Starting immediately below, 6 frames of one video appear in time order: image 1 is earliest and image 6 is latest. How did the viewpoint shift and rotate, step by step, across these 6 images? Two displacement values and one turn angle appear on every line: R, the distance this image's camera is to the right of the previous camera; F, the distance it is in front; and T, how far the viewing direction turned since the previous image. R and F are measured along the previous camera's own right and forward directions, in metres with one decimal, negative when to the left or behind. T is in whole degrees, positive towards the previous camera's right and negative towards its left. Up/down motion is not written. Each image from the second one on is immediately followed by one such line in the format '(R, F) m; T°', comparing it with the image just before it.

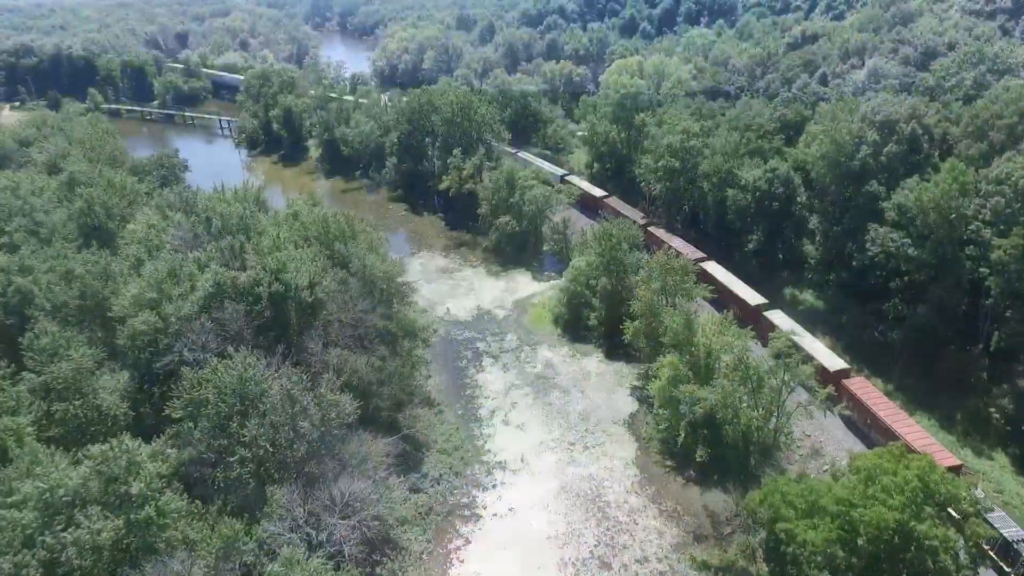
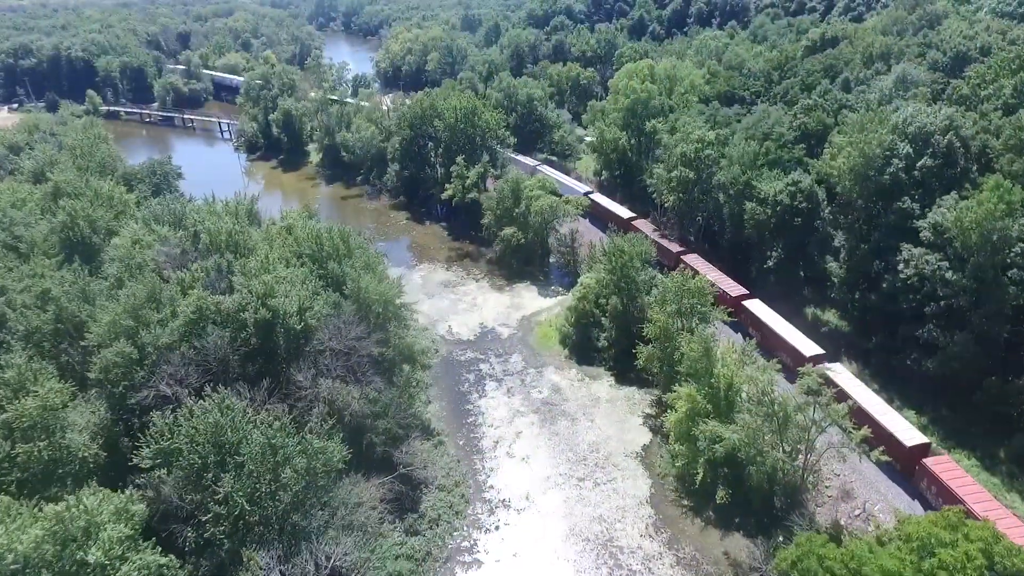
(0.0, +2.9) m; 0°
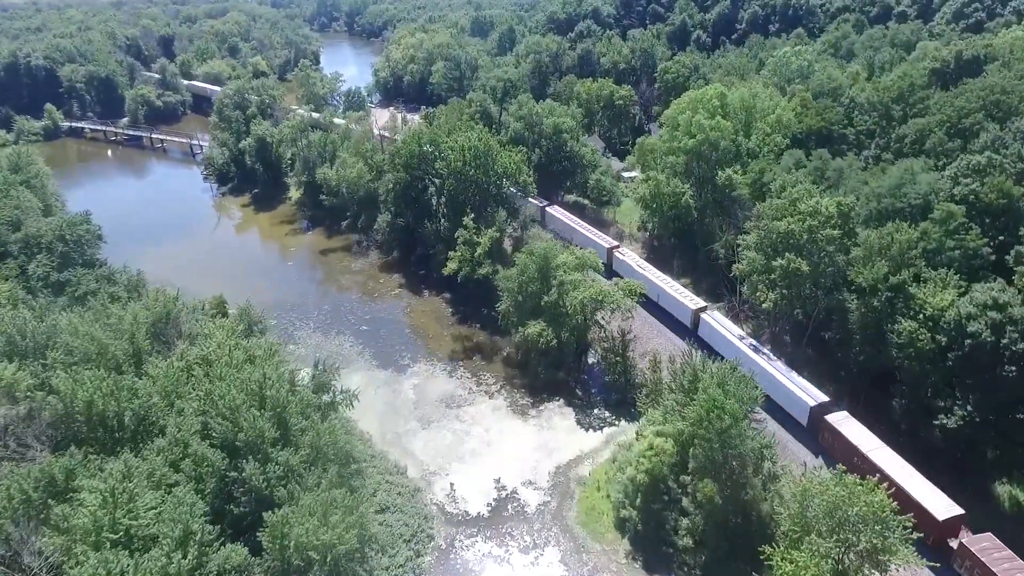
(-1.4, +17.5) m; -1°
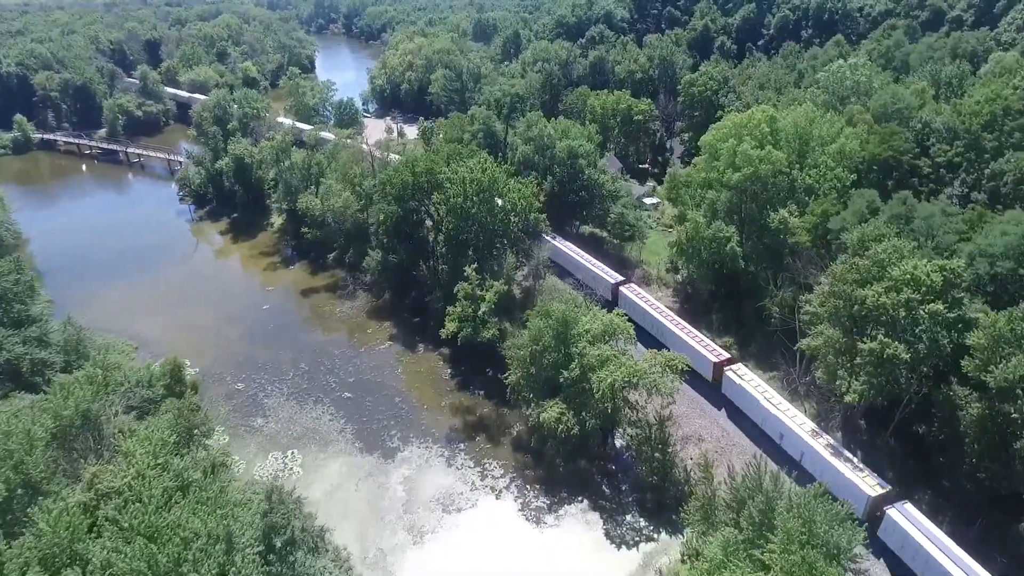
(-0.6, +8.6) m; 0°
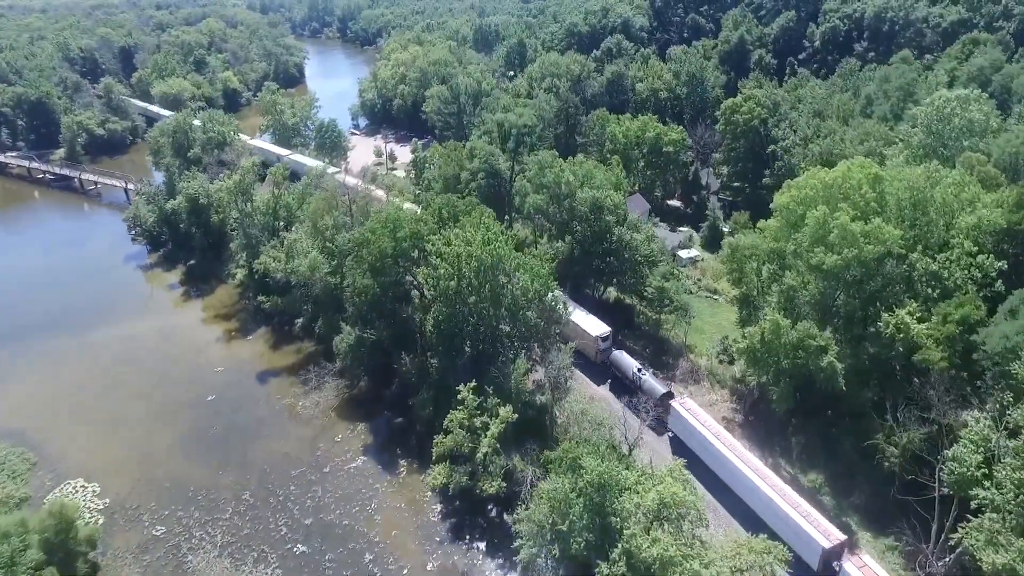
(-0.6, +12.1) m; 0°
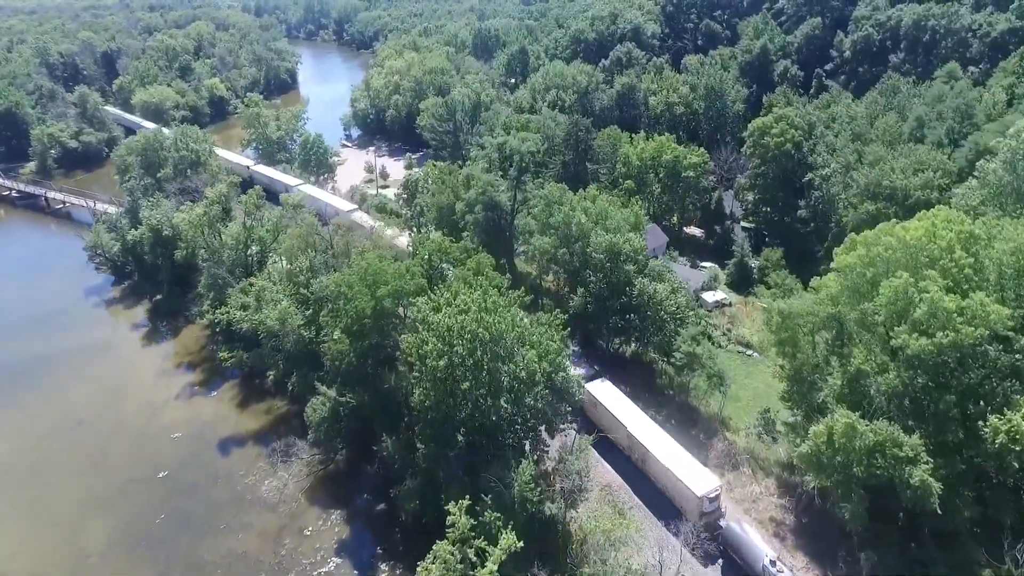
(-0.2, +6.7) m; 0°
